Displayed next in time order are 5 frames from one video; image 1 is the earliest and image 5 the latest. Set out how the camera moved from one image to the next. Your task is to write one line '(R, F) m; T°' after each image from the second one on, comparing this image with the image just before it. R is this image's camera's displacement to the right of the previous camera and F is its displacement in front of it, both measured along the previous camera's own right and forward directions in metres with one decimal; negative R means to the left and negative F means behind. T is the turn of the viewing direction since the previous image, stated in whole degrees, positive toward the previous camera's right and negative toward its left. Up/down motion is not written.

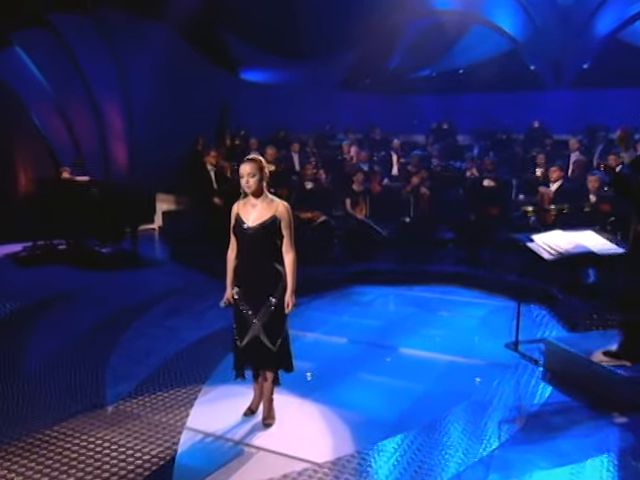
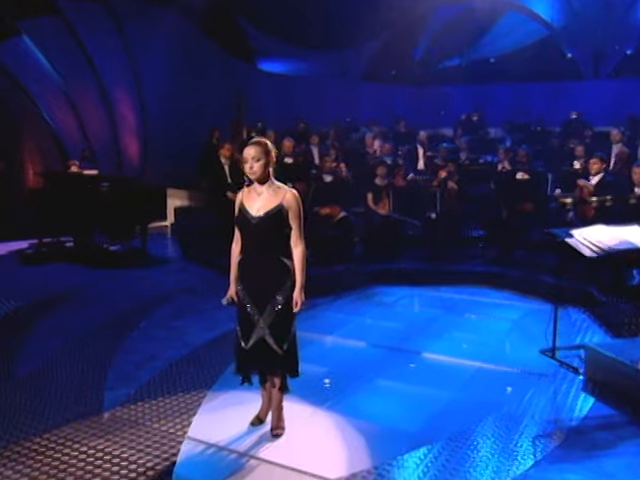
(+0.1, +0.5) m; -3°
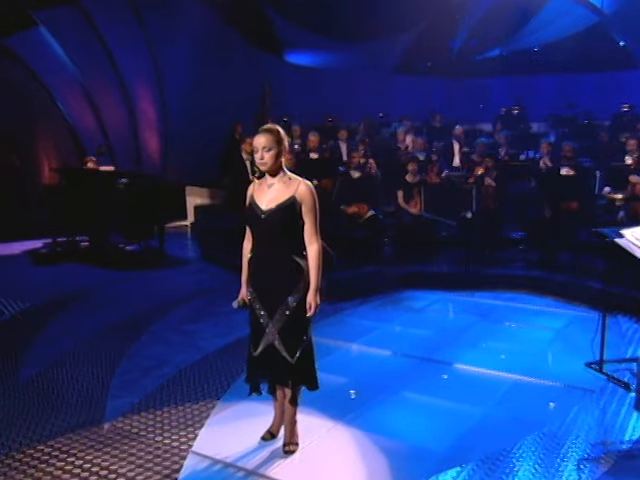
(+0.2, +0.5) m; -4°
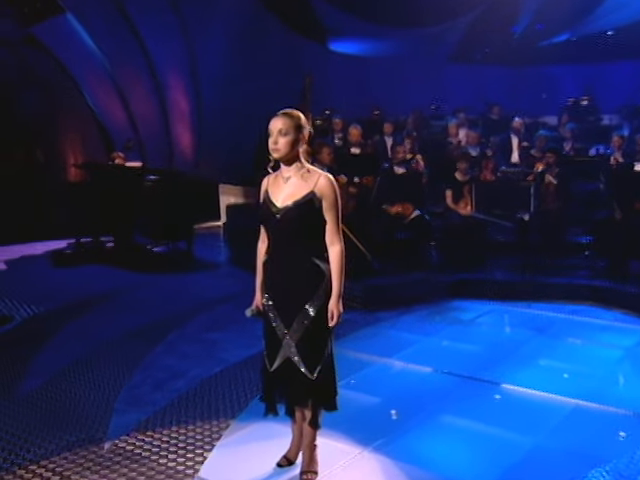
(+0.3, +0.6) m; -6°
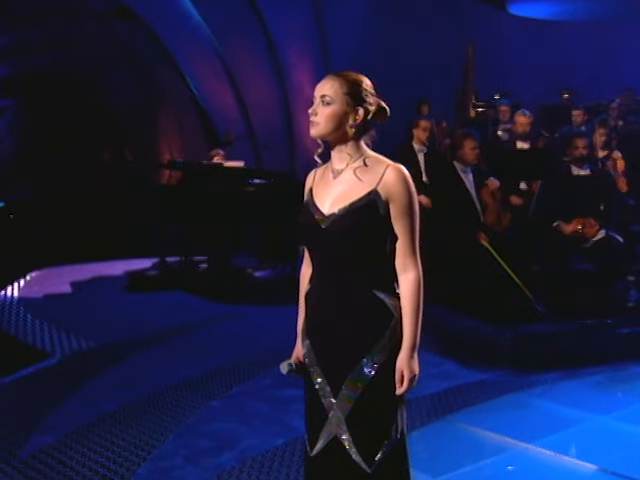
(+0.6, +1.6) m; -19°
